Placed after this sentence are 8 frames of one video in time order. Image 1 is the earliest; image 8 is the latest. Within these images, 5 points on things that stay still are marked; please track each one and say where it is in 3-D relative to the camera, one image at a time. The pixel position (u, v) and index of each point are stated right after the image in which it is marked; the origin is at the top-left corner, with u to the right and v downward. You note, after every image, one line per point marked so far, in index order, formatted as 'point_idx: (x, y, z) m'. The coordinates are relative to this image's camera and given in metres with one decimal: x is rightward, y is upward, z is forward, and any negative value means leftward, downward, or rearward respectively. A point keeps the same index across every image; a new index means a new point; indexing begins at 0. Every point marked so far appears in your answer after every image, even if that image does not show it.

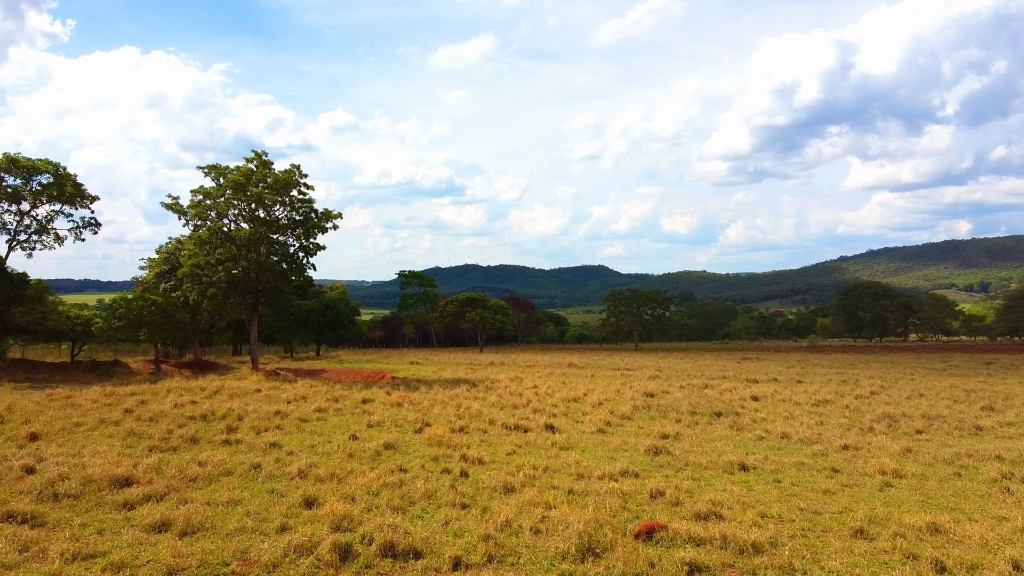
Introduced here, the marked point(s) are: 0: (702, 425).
0: (+3.2, -2.4, +13.6) m
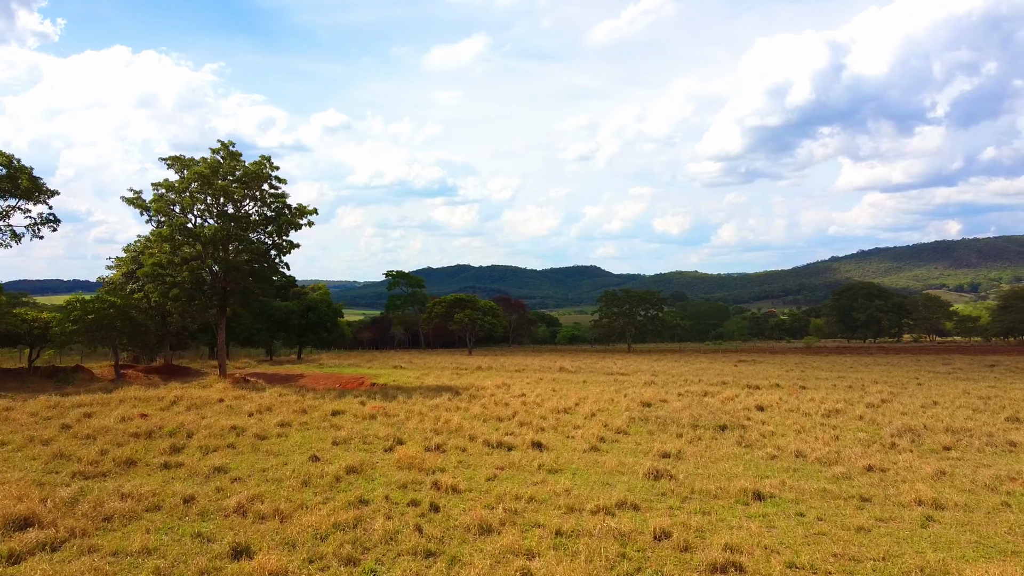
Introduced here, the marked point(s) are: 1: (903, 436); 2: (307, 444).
0: (+3.0, -2.4, +12.3) m
1: (+6.3, -2.4, +13.0) m
2: (-3.0, -2.3, +11.5) m
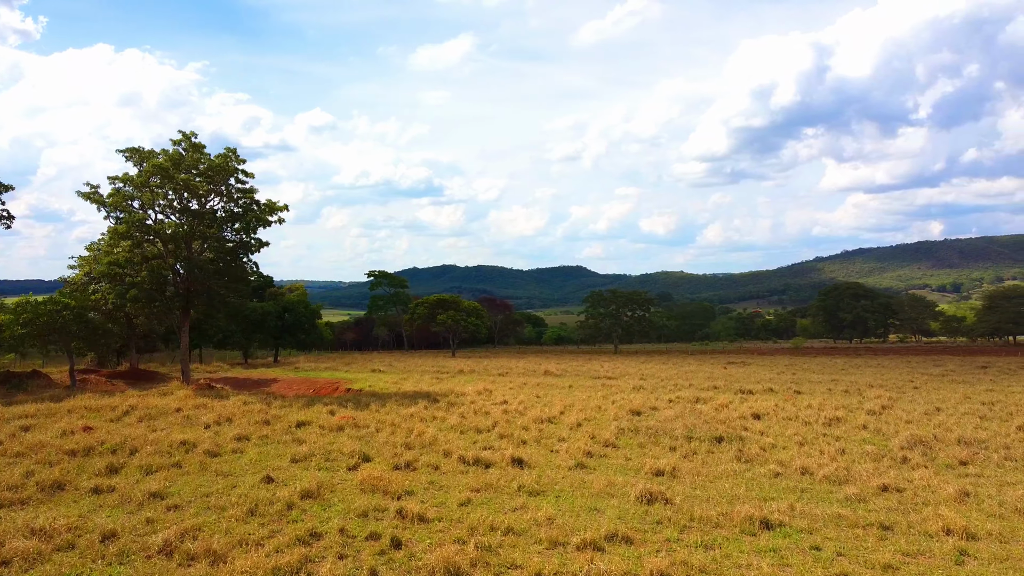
0: (+2.7, -2.4, +11.3) m
1: (+6.0, -2.4, +12.0) m
2: (-3.3, -2.3, +10.4) m
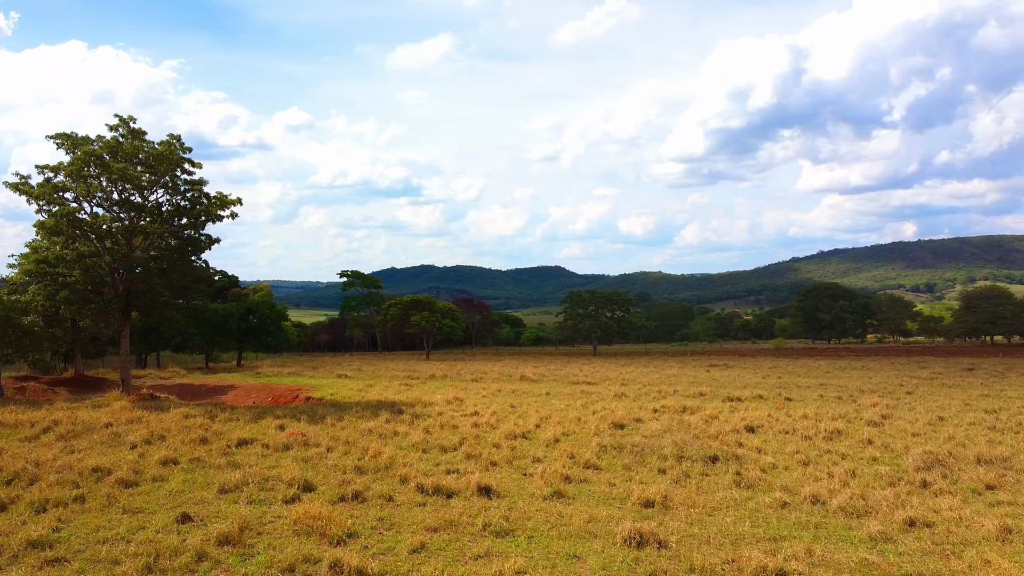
0: (+2.3, -2.4, +9.9) m
1: (+5.6, -2.4, +10.7) m
2: (-3.6, -2.3, +8.9) m
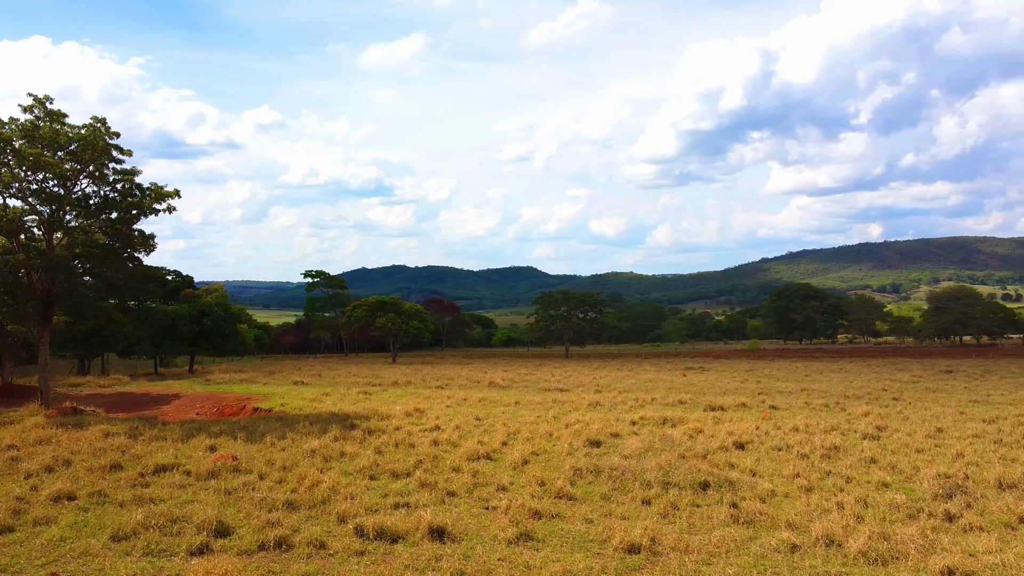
0: (+1.8, -2.4, +8.4) m
1: (+5.1, -2.4, +9.4) m
2: (-4.0, -2.3, +7.2) m
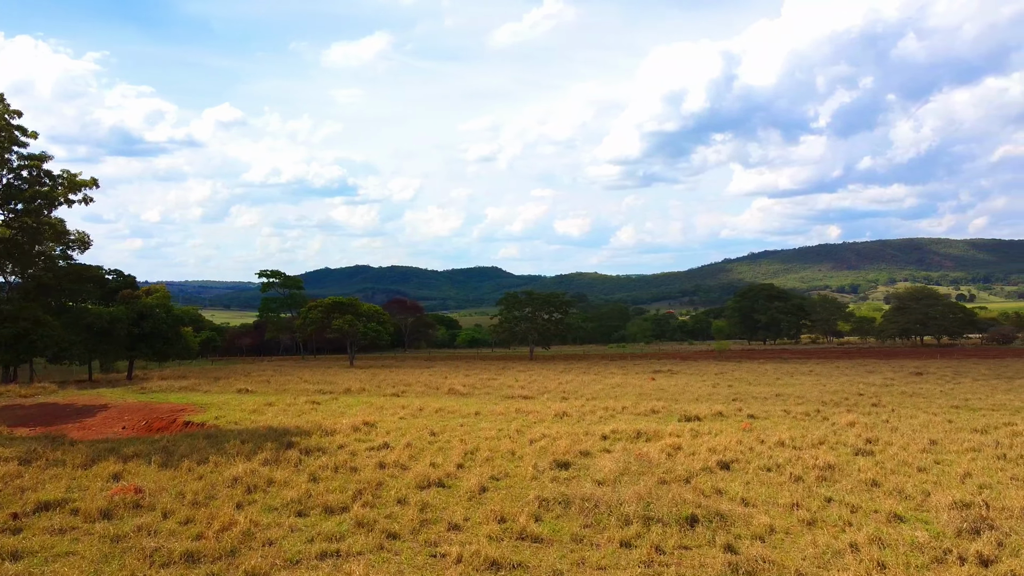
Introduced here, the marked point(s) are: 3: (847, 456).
0: (+1.4, -2.4, +7.0) m
1: (+4.7, -2.4, +8.1) m
2: (-4.4, -2.3, +5.5) m
3: (+5.3, -2.6, +12.6) m
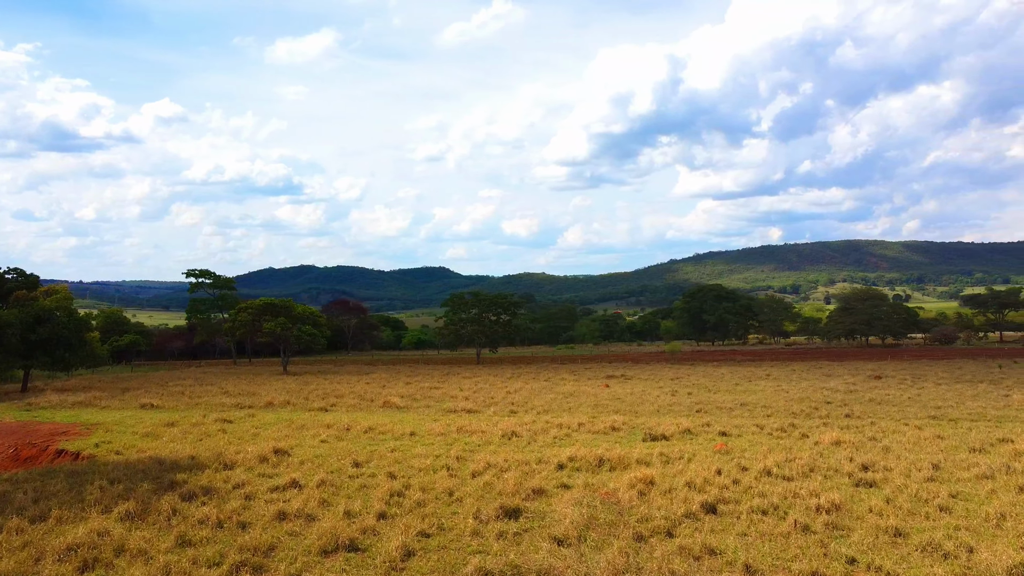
0: (+1.0, -2.4, +4.7) m
1: (+4.2, -2.5, +6.0) m
2: (-4.7, -2.3, +2.9) m
3: (+4.5, -2.7, +10.6) m
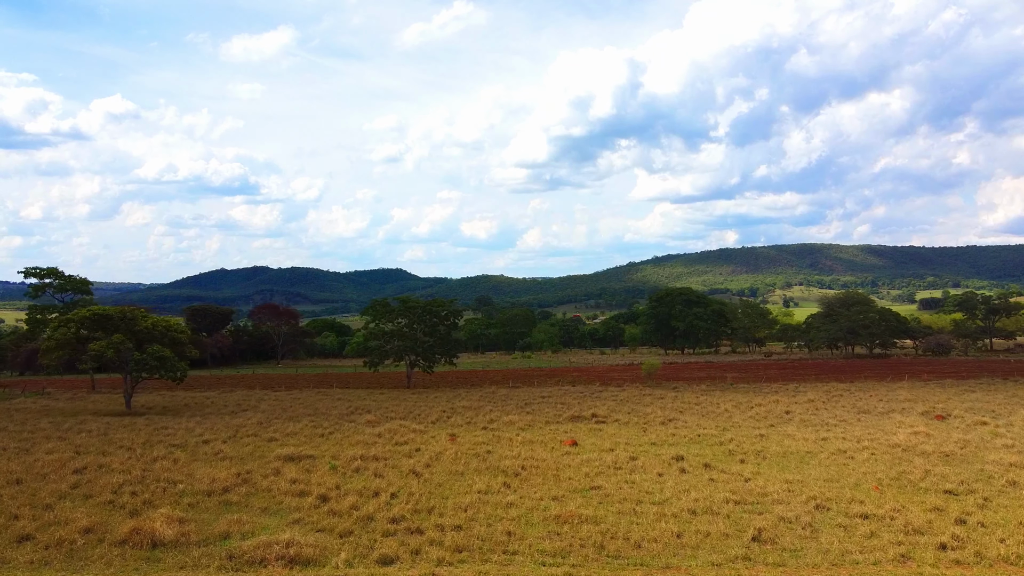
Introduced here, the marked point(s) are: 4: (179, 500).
0: (+0.2, -2.6, -6.0) m
1: (+3.3, -2.6, -4.5) m
2: (-5.4, -2.4, -8.1) m
3: (+3.4, -2.8, 0.0) m
4: (-5.5, -3.4, +12.9) m
